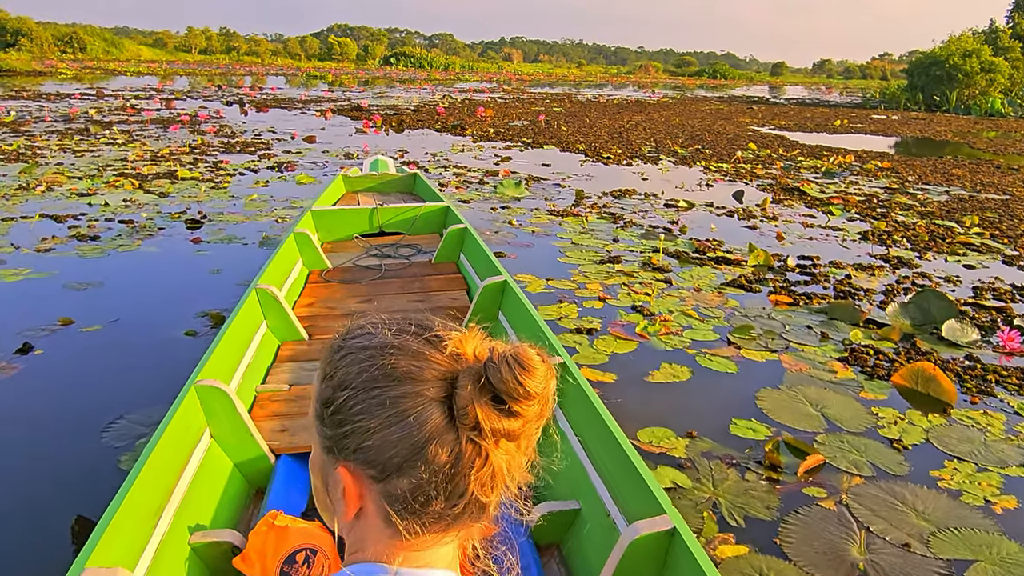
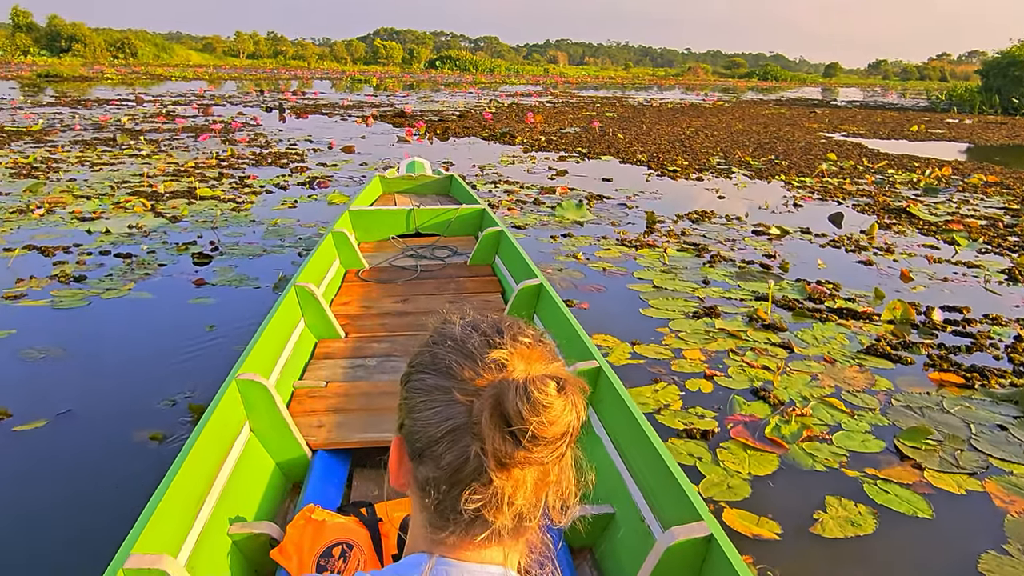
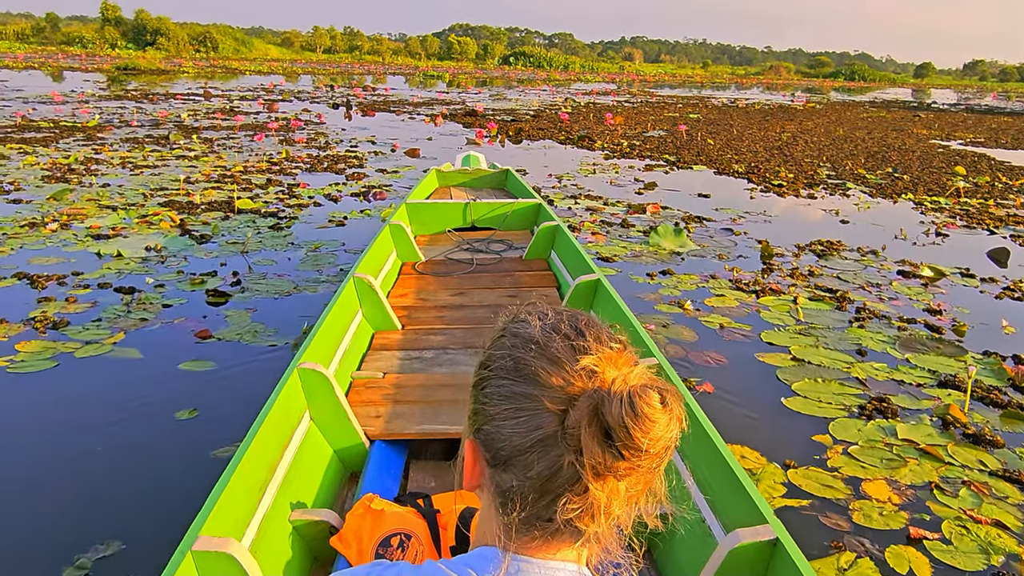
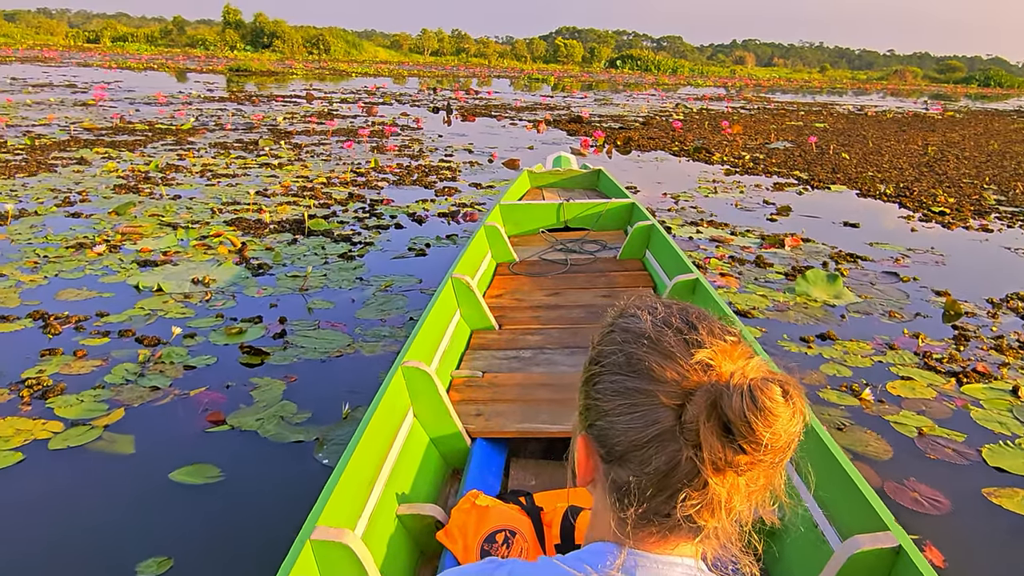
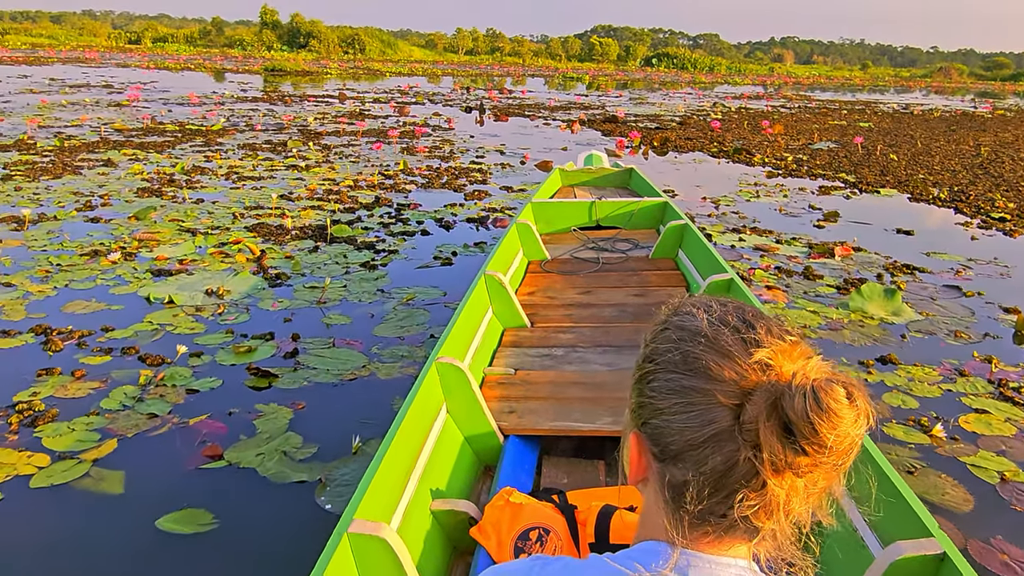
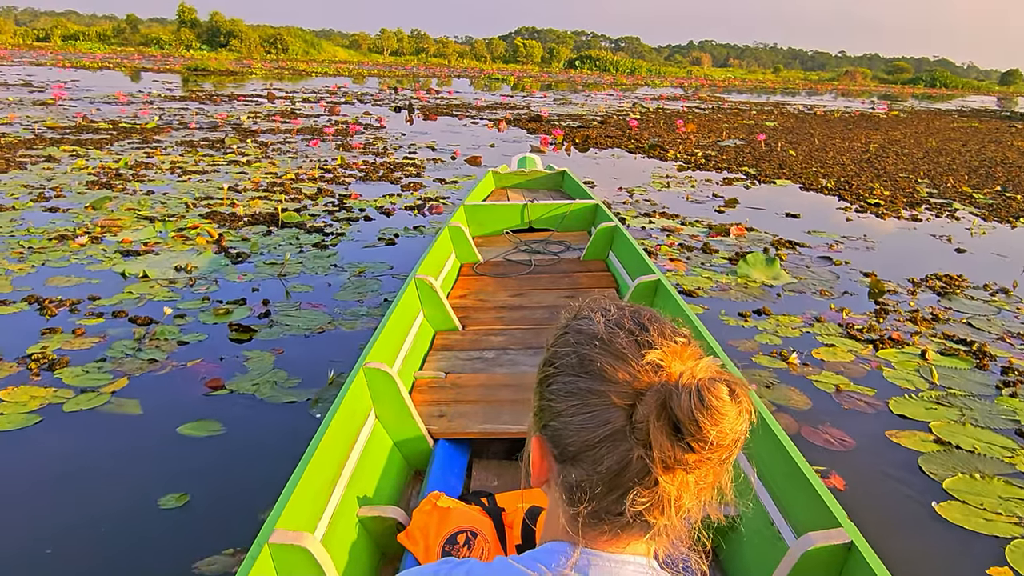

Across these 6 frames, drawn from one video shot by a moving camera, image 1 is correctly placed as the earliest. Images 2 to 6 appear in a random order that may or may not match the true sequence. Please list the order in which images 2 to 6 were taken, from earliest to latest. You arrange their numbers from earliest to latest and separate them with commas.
2, 3, 6, 4, 5
